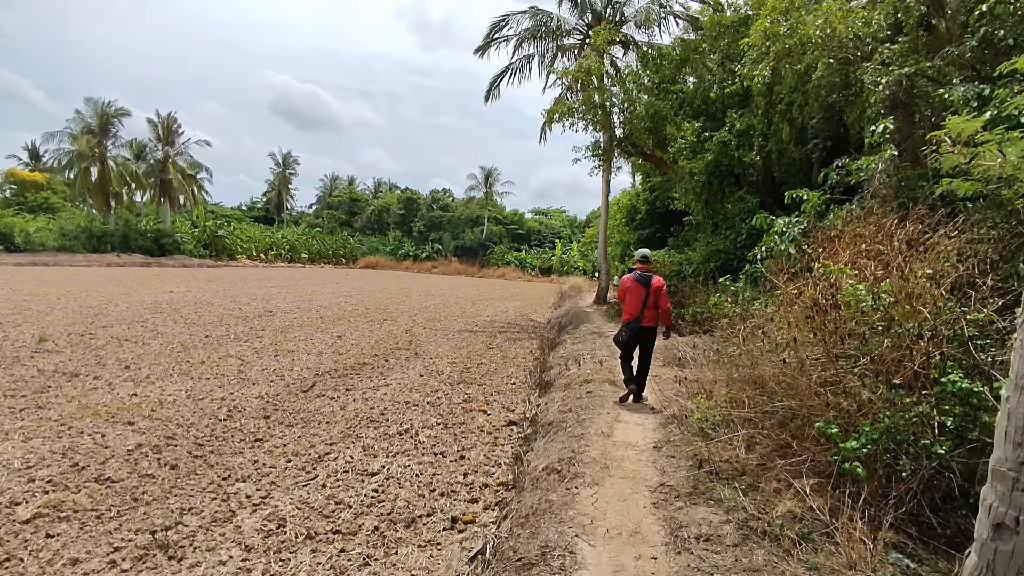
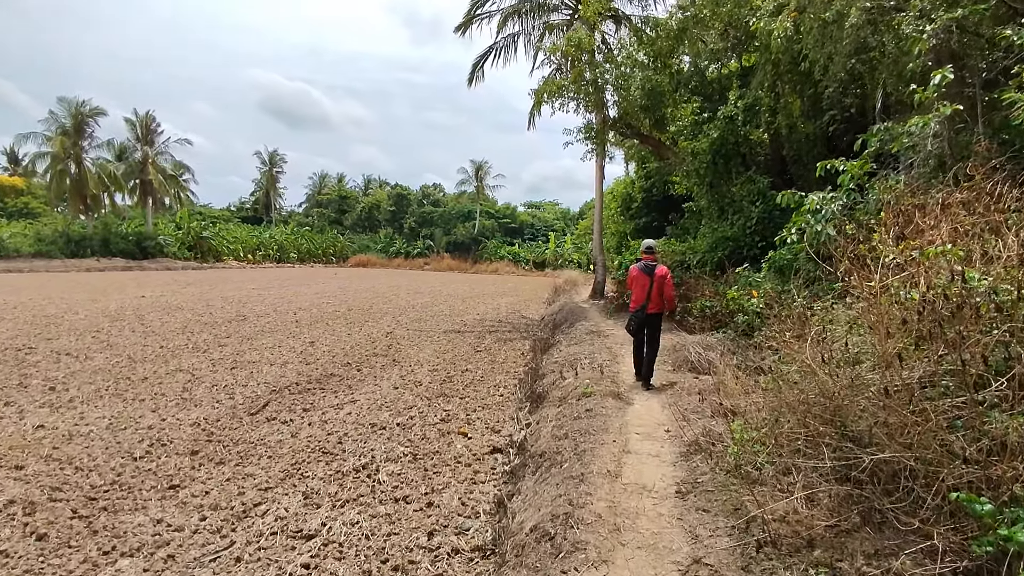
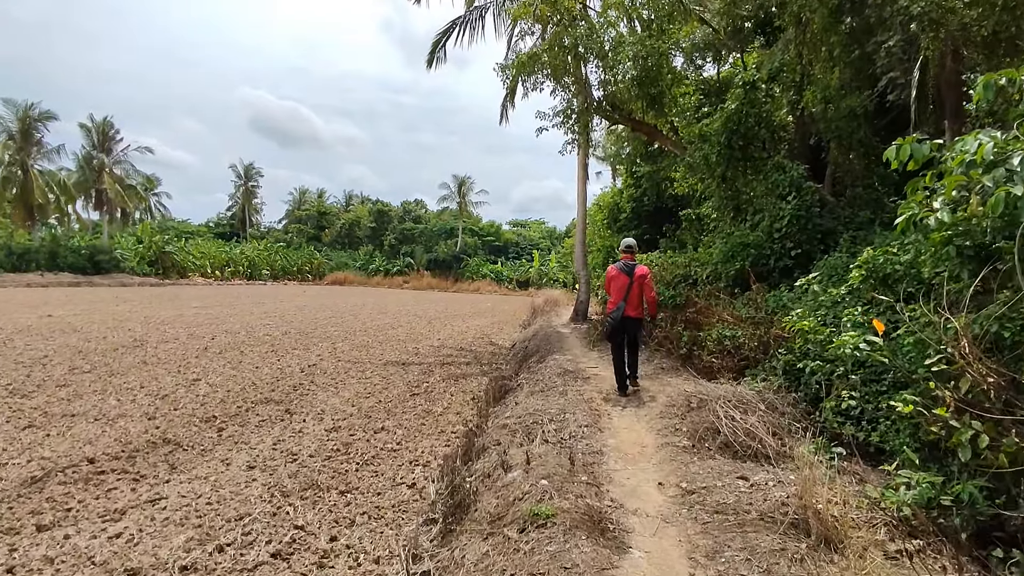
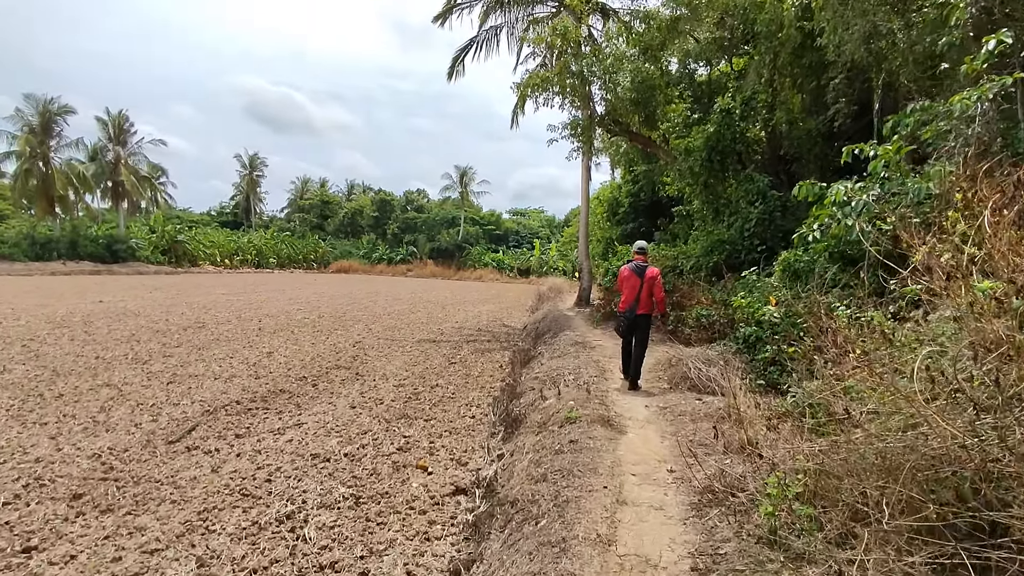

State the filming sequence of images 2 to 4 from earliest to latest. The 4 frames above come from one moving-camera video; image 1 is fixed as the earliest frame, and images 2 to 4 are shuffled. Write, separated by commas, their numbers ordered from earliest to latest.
2, 4, 3
